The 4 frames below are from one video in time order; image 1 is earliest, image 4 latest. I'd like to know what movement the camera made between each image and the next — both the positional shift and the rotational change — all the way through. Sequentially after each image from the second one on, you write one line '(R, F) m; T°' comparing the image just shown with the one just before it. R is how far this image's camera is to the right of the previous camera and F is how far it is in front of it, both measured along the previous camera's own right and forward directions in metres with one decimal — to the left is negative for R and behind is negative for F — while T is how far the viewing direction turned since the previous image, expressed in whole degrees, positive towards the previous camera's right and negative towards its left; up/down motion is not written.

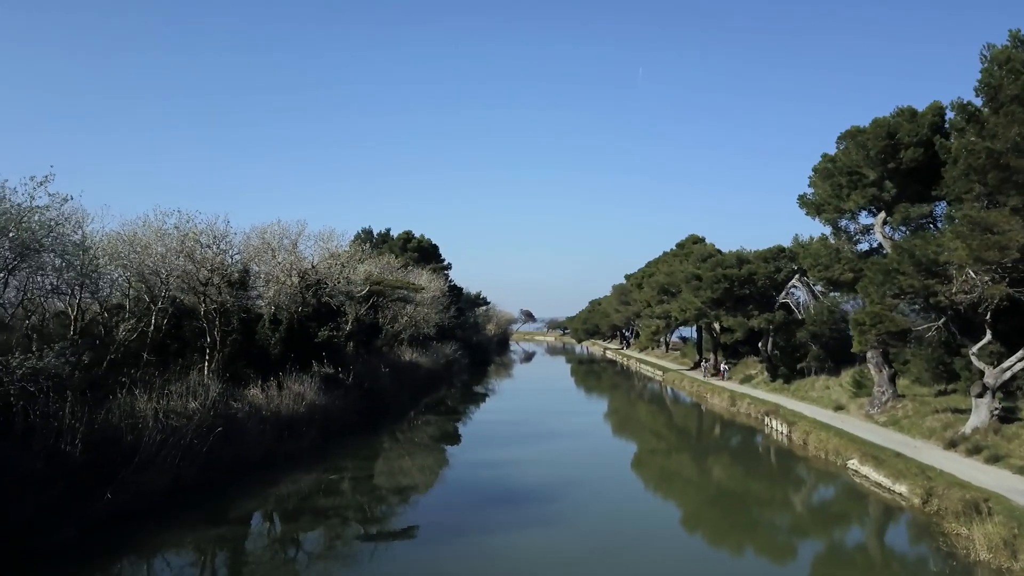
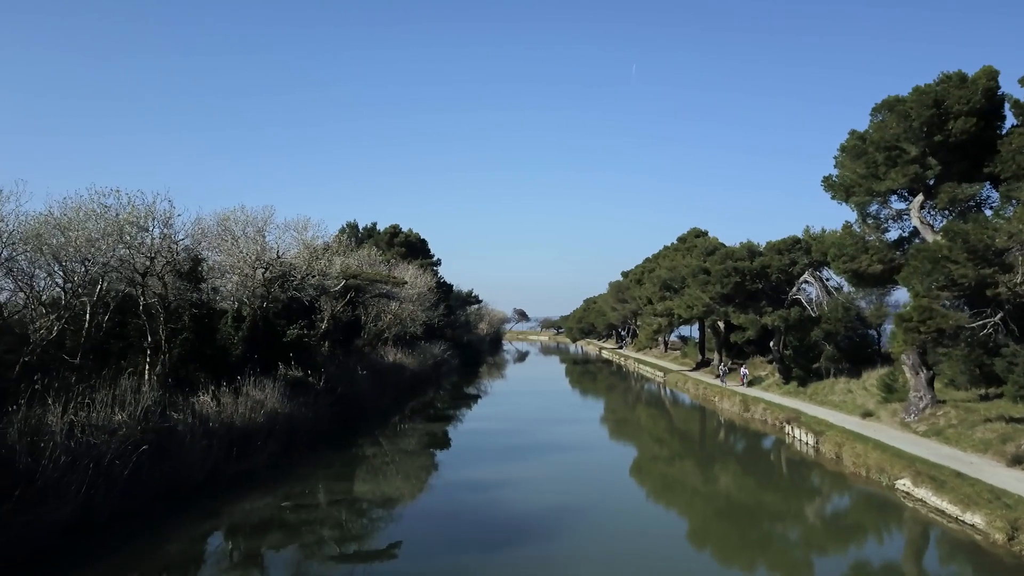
(+0.1, +2.5) m; +1°
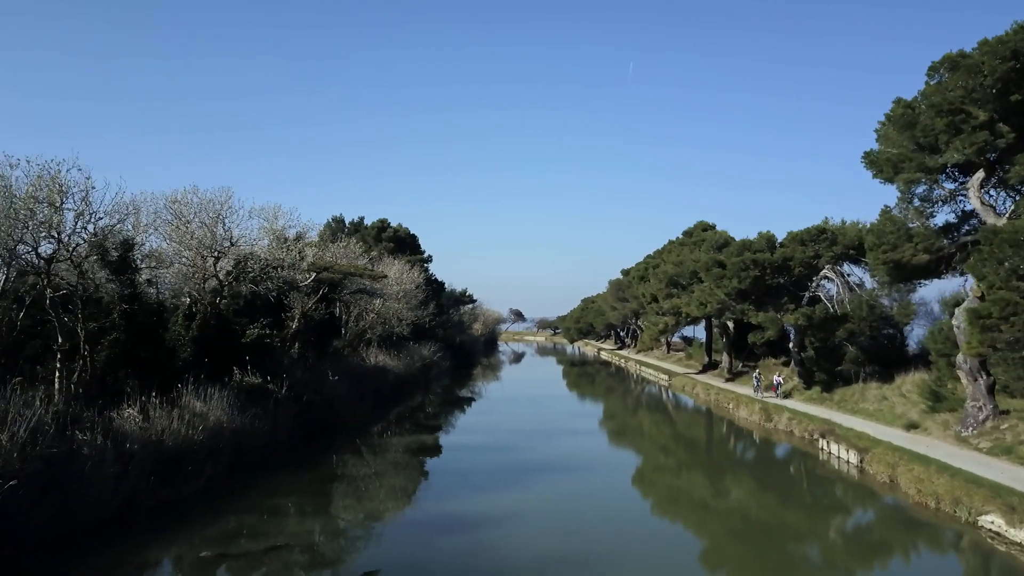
(+0.1, +2.8) m; 0°
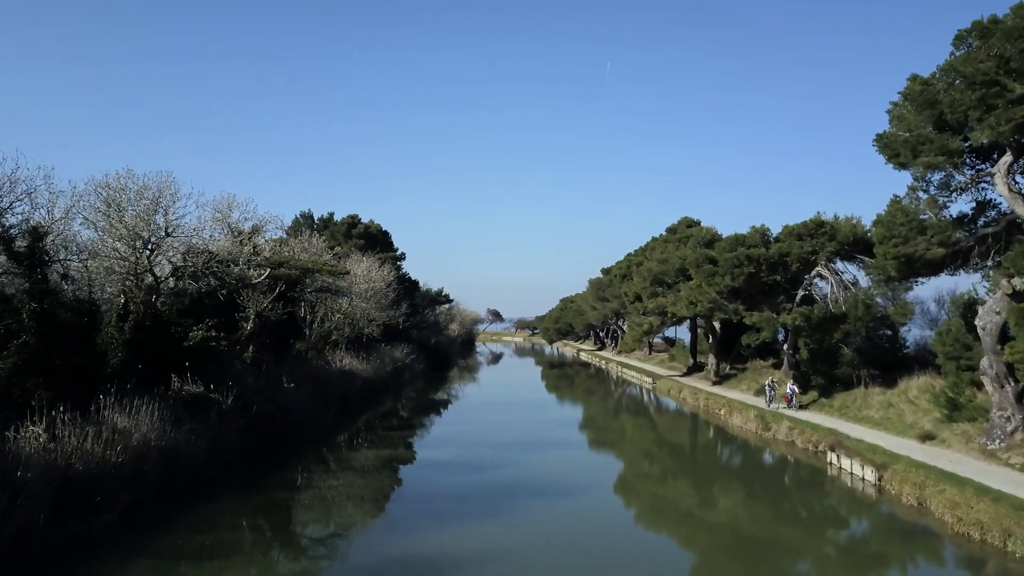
(+0.1, +1.9) m; +2°
